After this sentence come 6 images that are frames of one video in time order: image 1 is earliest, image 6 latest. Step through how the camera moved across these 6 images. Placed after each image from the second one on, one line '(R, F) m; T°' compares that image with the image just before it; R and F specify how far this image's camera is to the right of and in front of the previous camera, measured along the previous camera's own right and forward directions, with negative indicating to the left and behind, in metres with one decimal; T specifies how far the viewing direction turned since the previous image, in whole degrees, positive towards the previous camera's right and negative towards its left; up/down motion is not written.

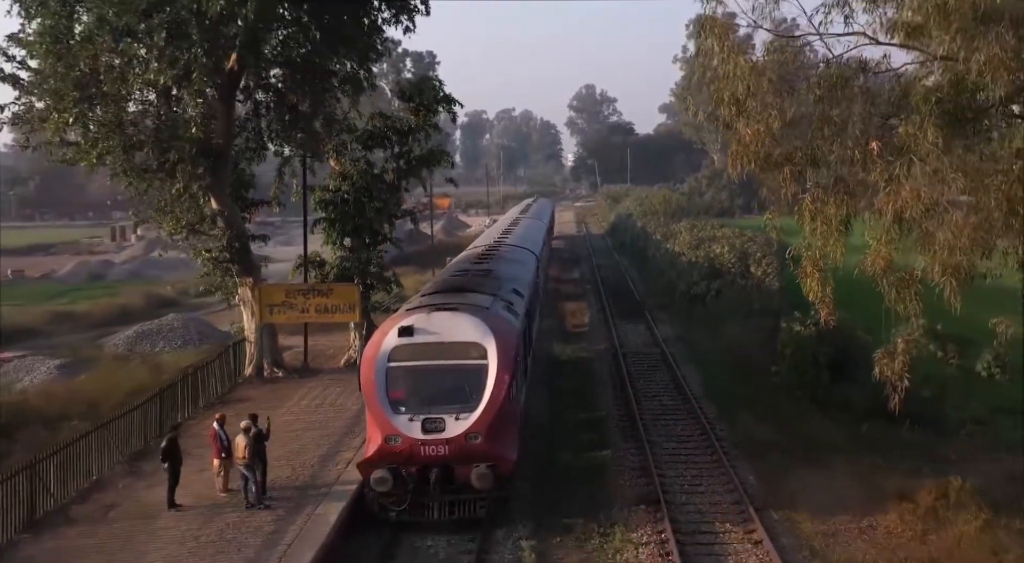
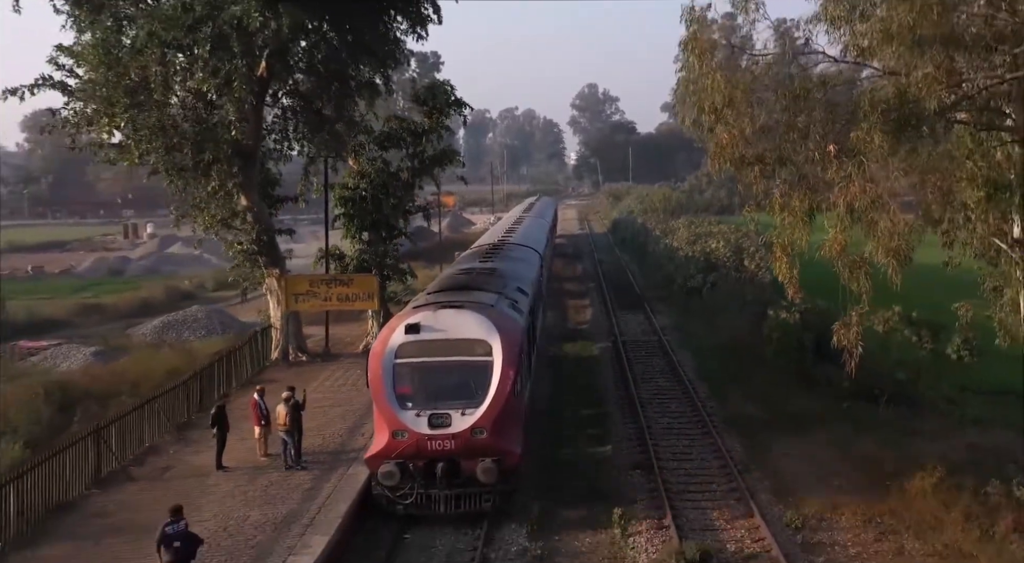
(-0.1, -2.0) m; 0°
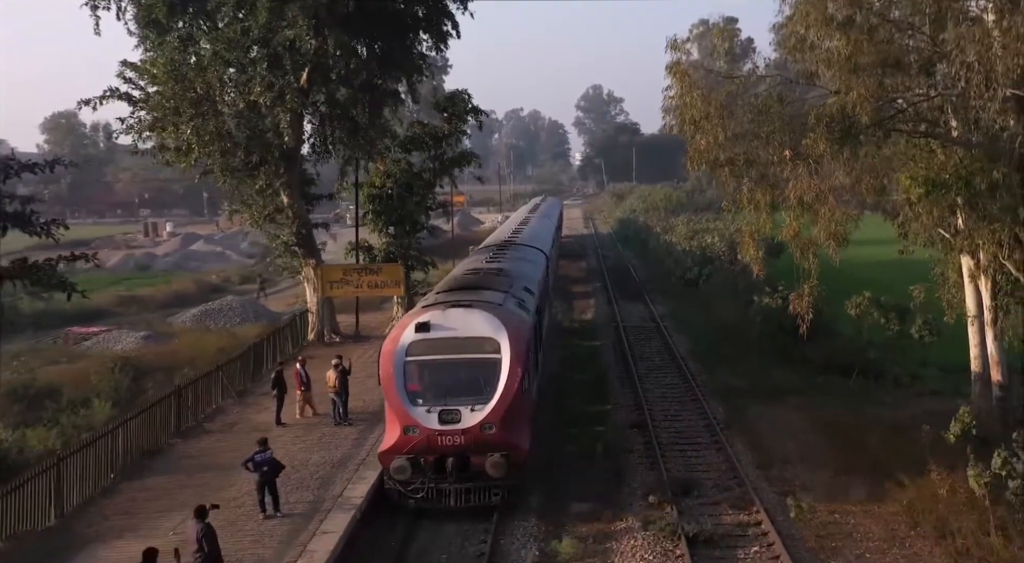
(-0.1, -3.1) m; 0°
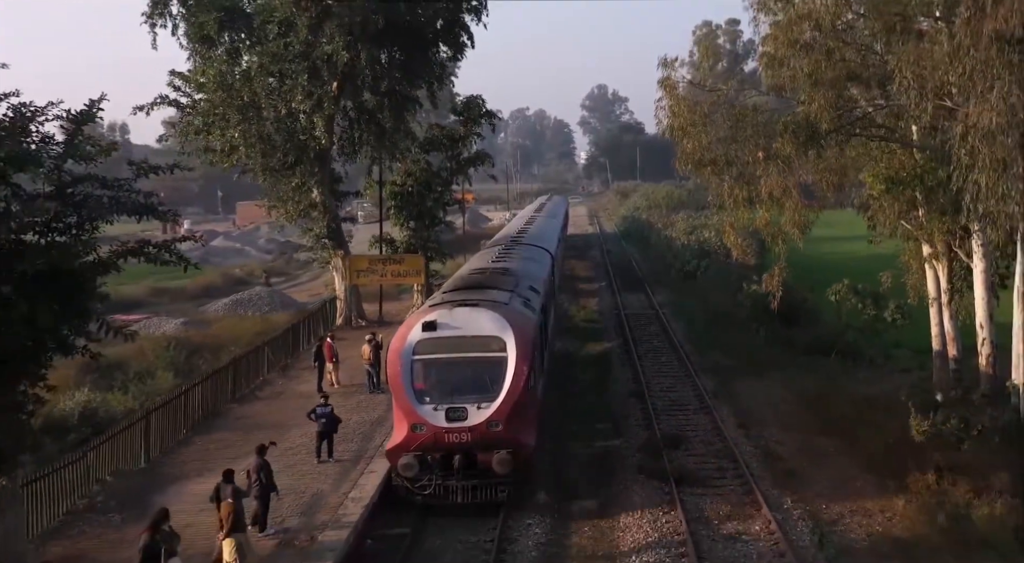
(-0.1, -2.9) m; 0°
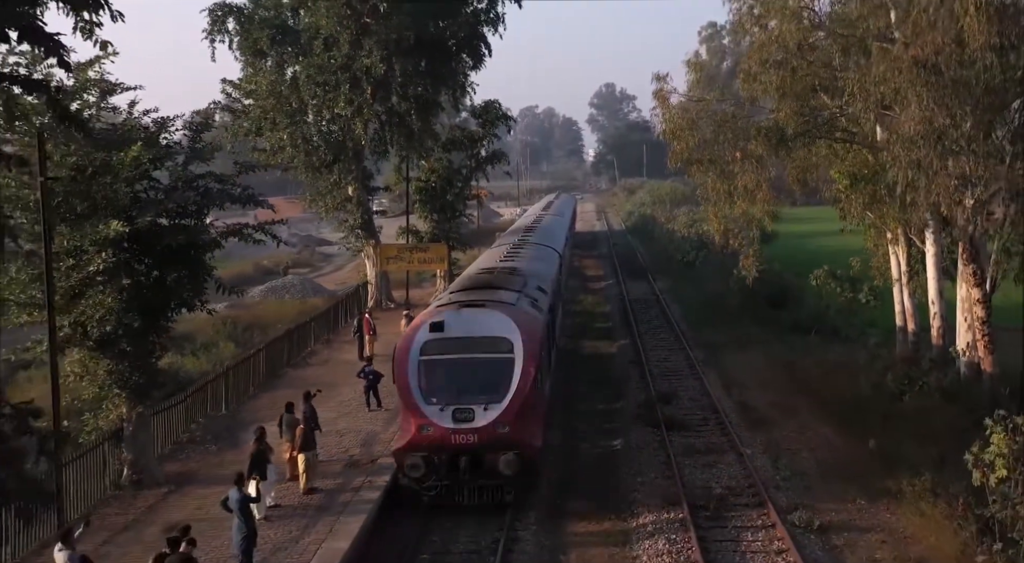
(-0.1, -3.7) m; 0°
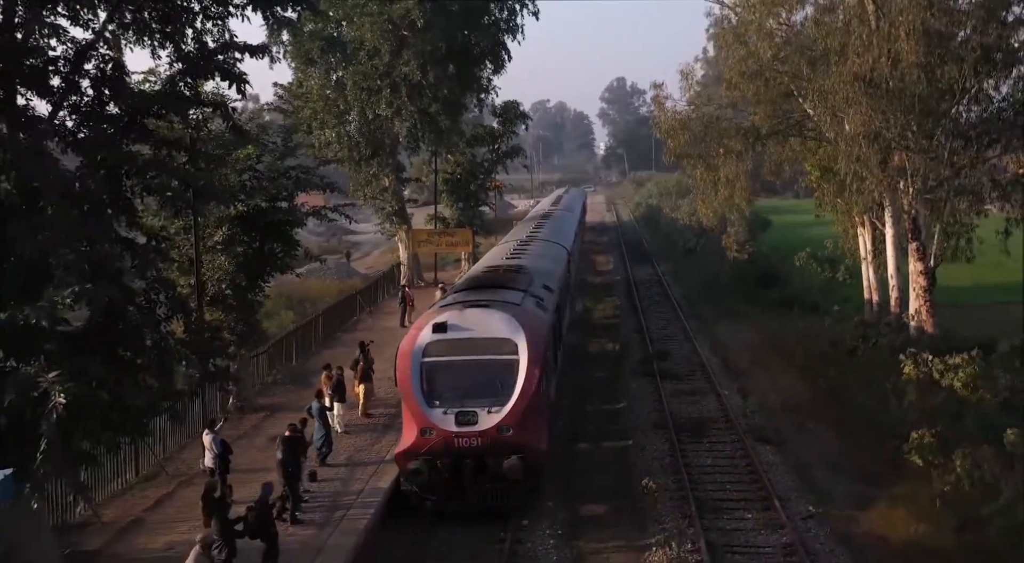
(-0.2, -4.5) m; 0°
